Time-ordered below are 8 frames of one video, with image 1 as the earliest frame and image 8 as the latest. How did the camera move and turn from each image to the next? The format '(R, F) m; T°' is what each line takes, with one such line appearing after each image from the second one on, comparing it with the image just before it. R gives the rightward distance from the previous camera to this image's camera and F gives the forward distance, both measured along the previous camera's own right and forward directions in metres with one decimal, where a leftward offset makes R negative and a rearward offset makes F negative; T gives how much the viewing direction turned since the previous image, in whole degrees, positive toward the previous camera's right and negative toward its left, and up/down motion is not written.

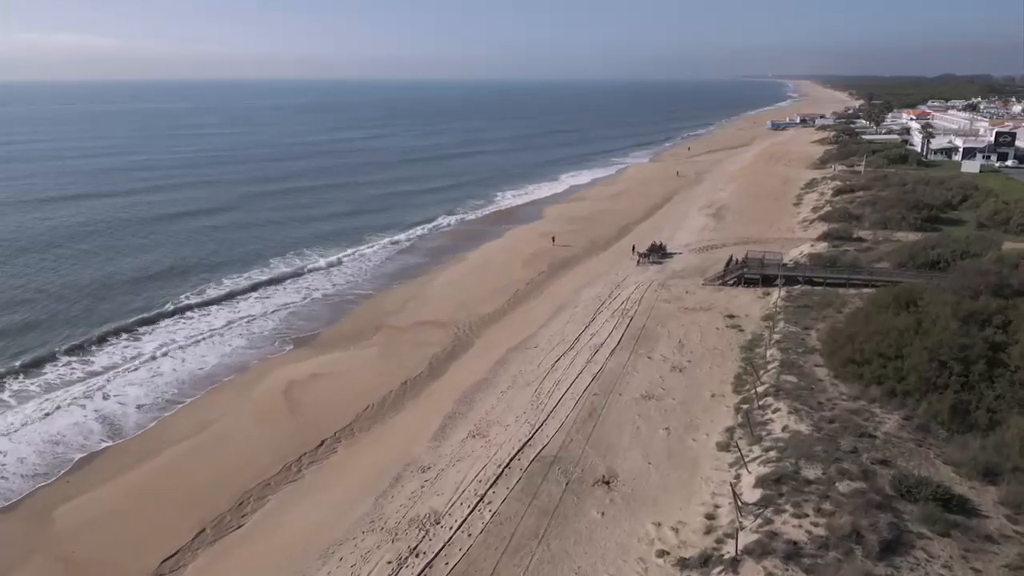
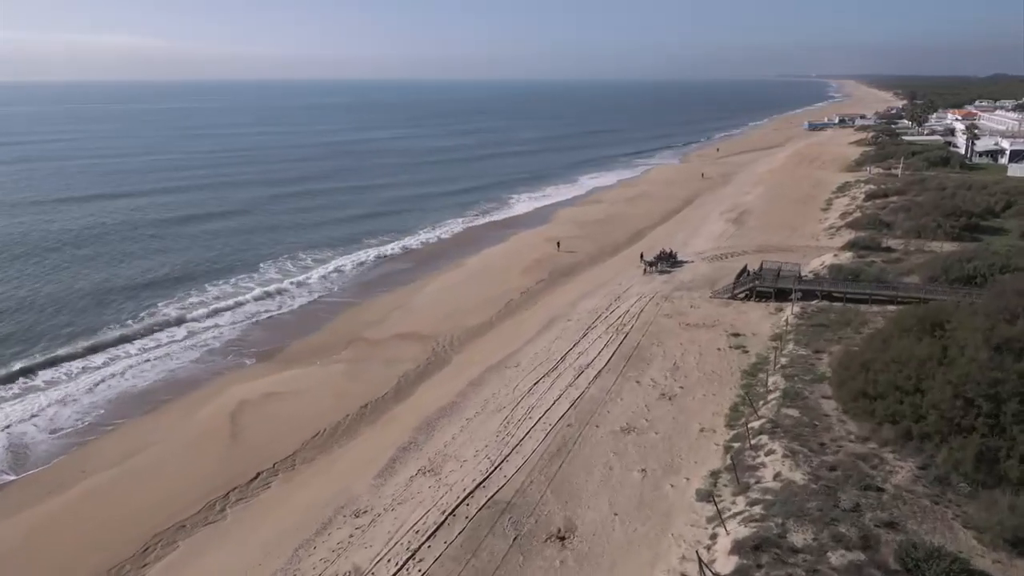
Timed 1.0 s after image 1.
(+1.8, +2.4) m; -3°
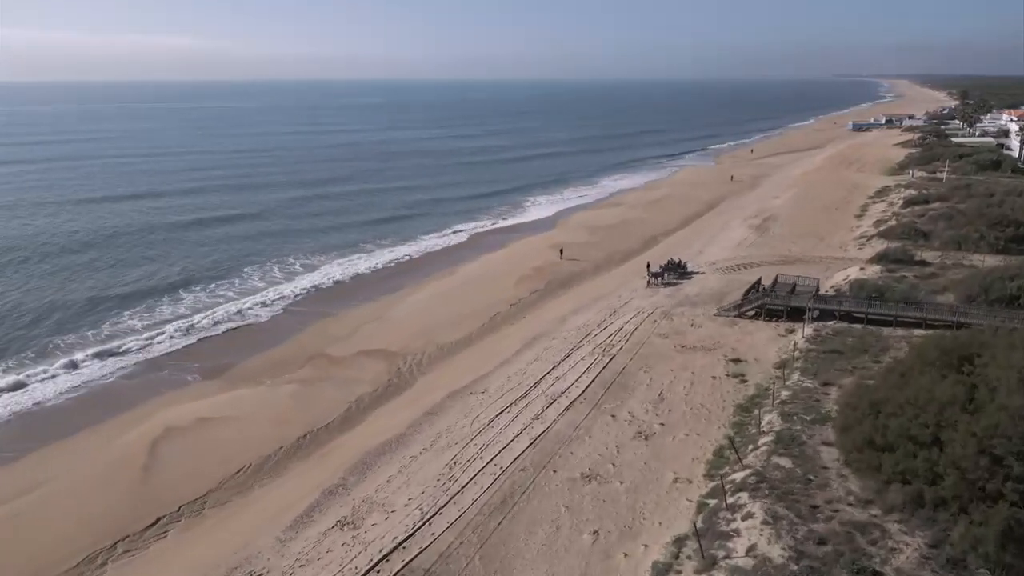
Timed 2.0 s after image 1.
(+2.1, +2.7) m; -3°
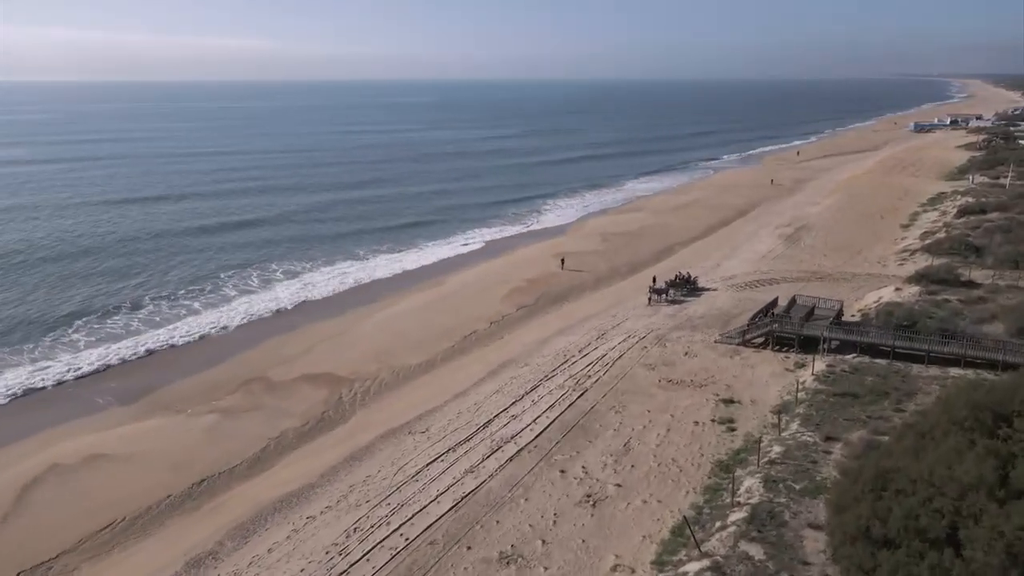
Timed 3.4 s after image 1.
(+2.6, +3.3) m; -4°
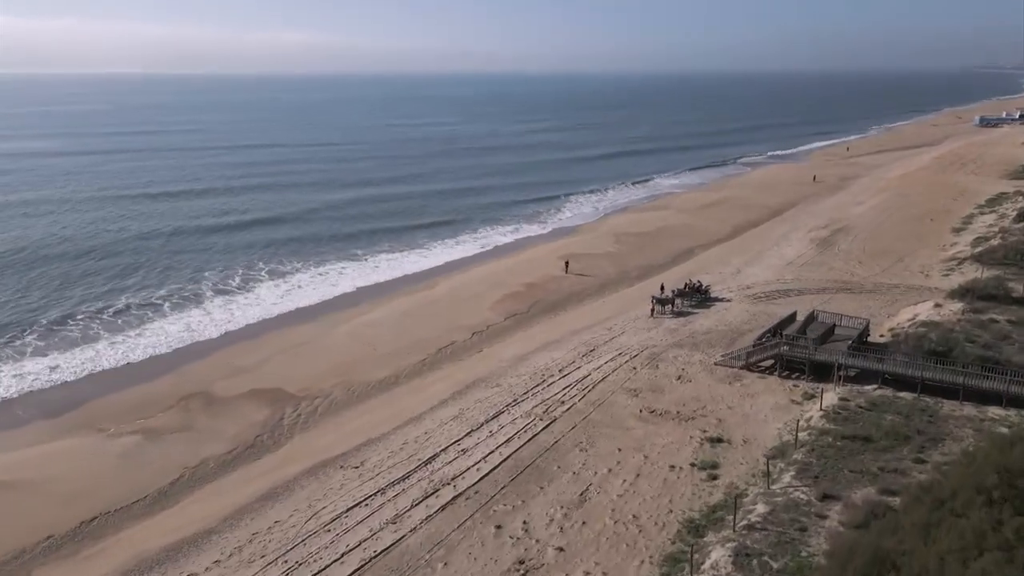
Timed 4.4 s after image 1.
(+2.2, +2.7) m; -4°
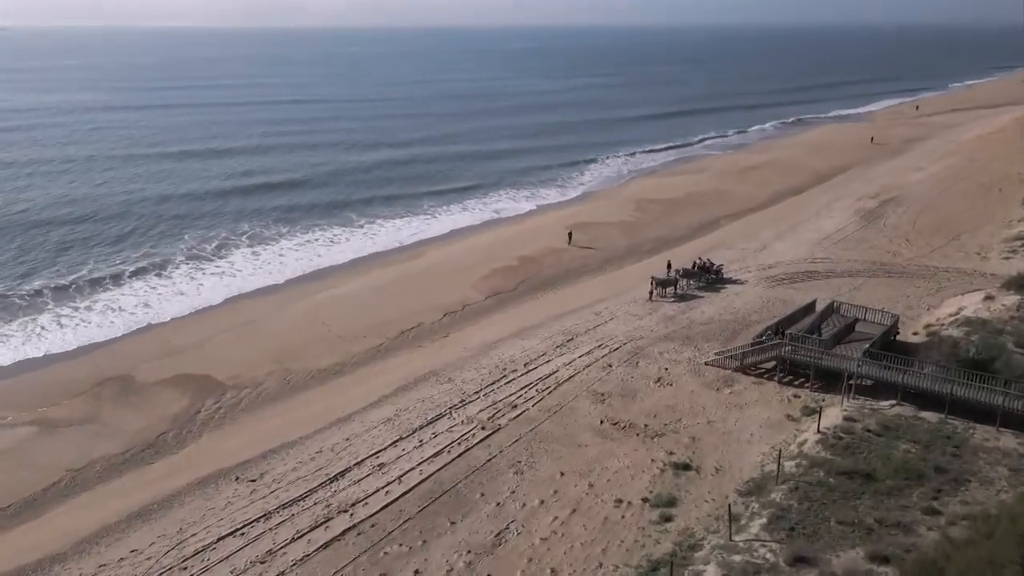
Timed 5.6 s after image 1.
(+2.4, +3.0) m; -4°
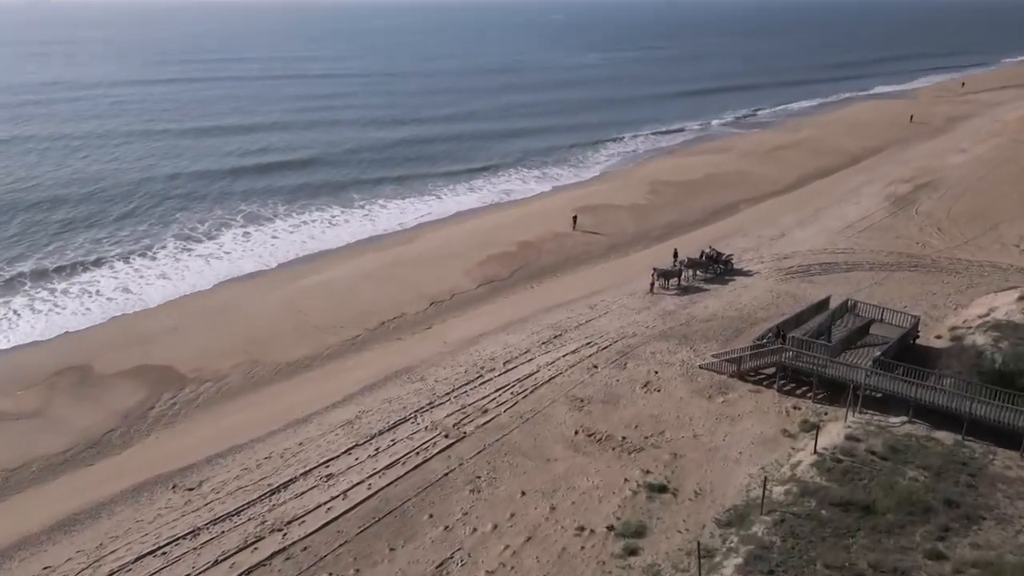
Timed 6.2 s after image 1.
(+1.2, +1.5) m; -3°
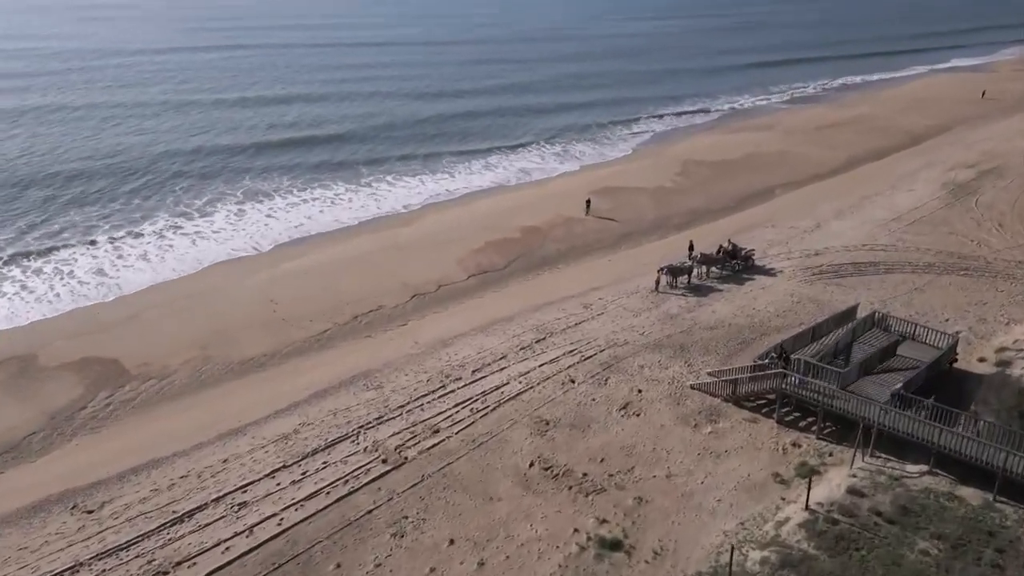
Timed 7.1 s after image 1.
(+1.7, +2.0) m; -4°
